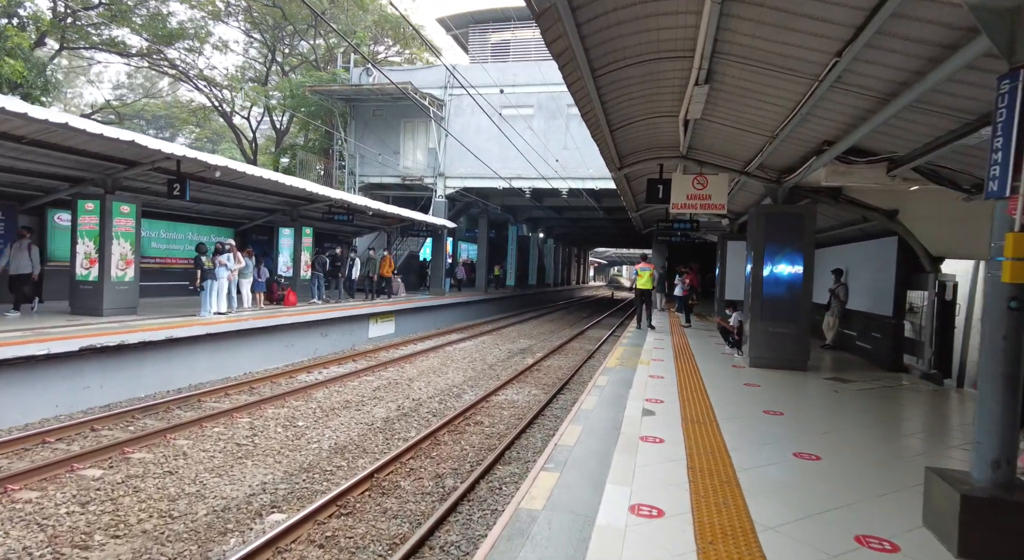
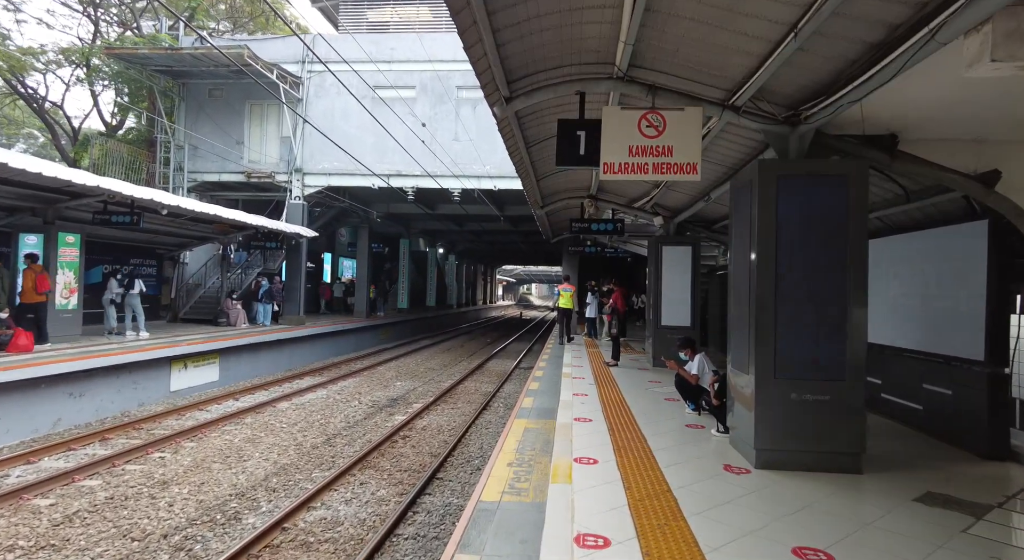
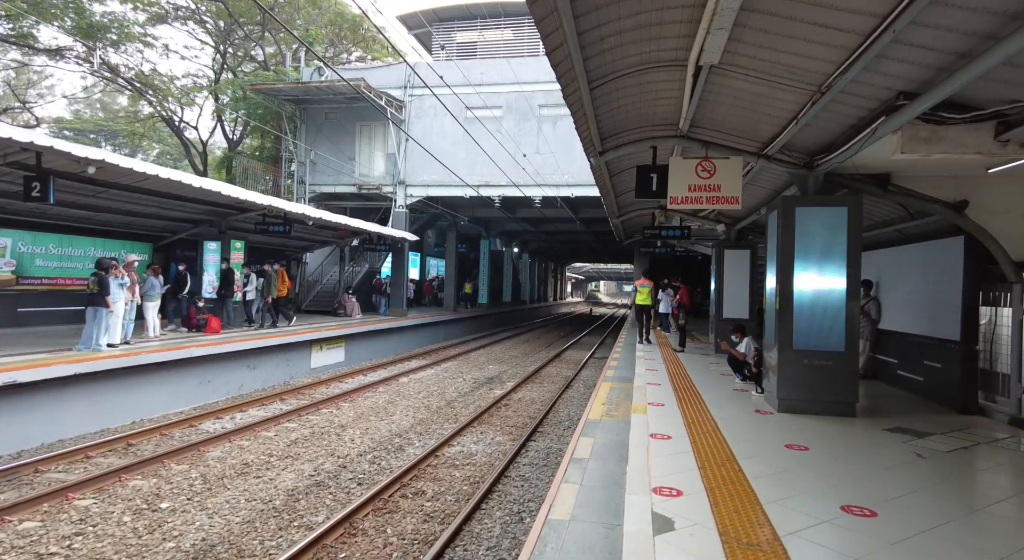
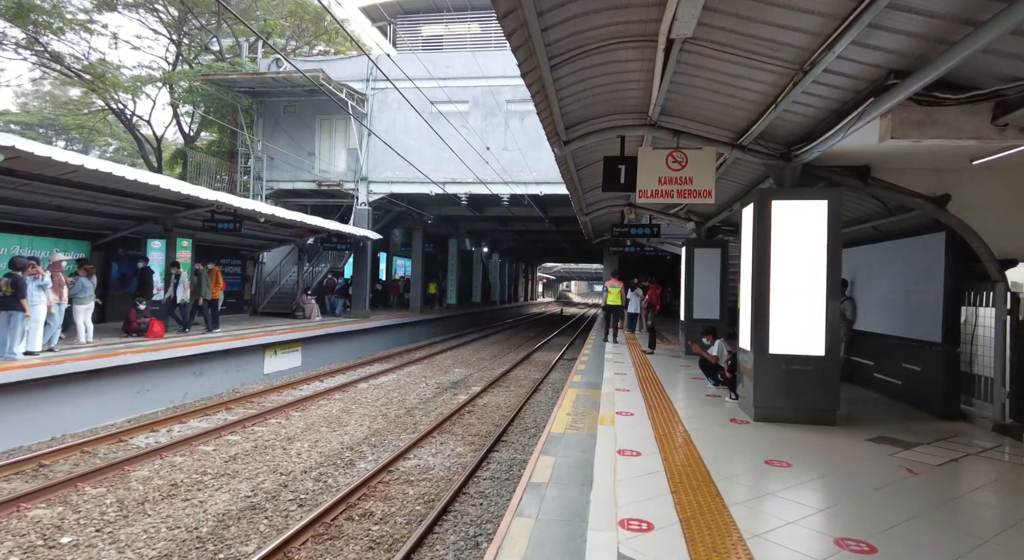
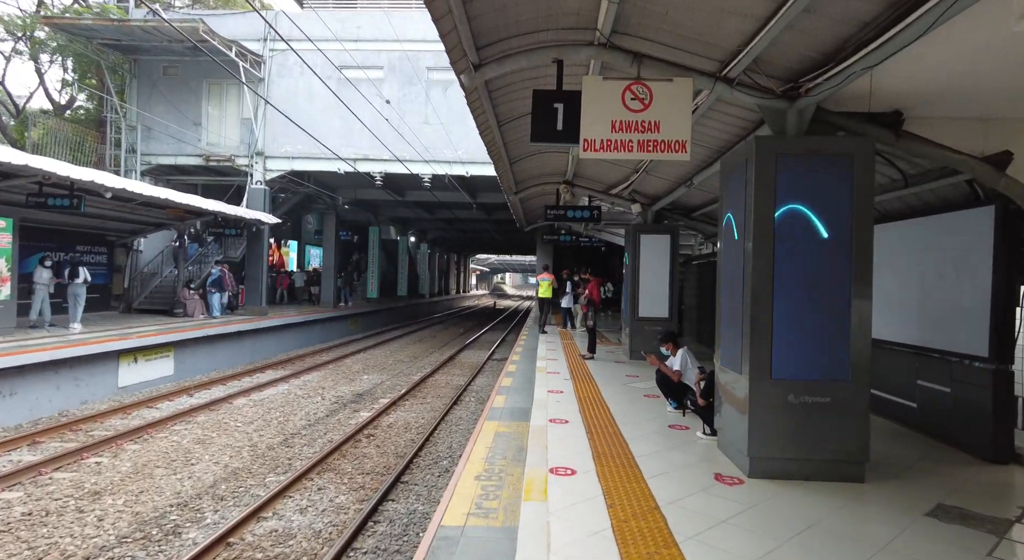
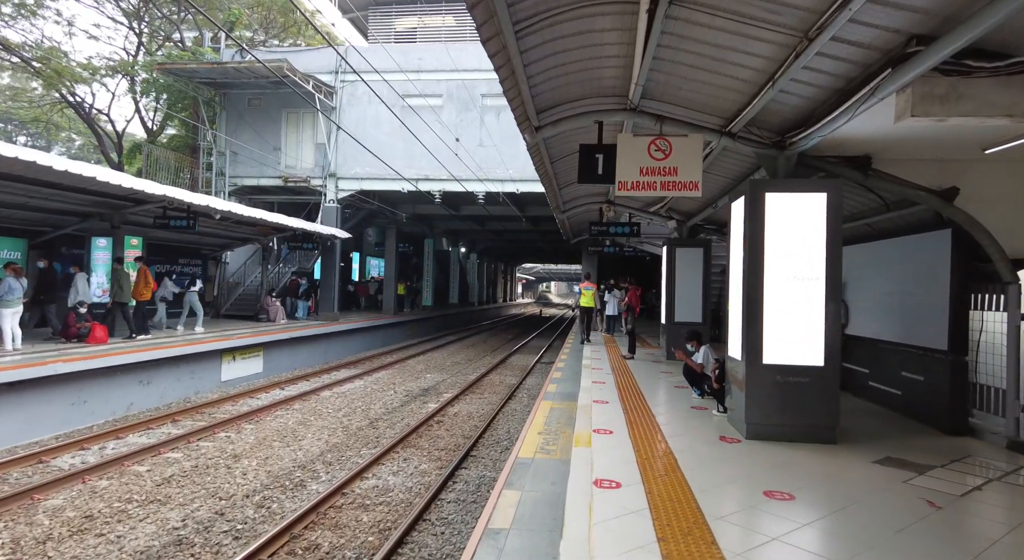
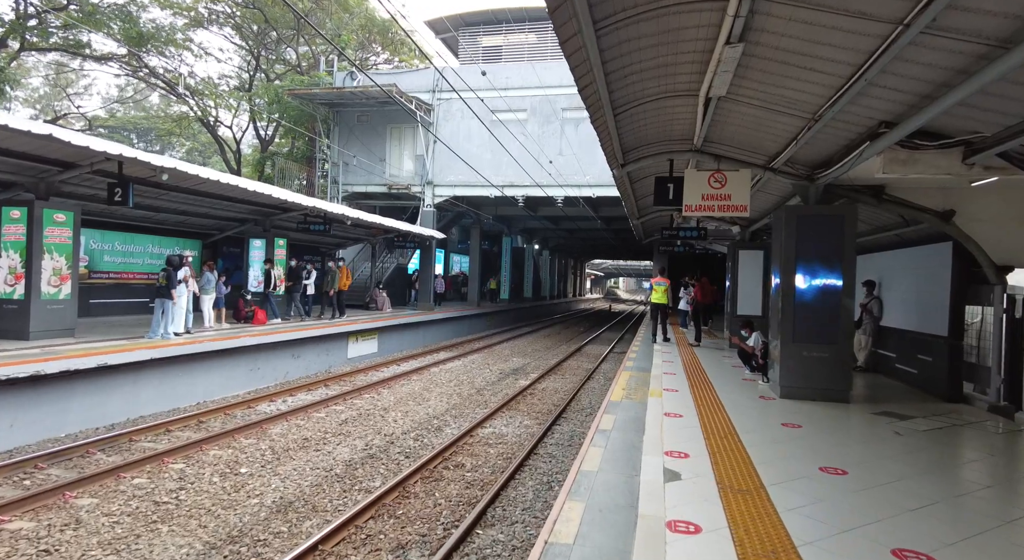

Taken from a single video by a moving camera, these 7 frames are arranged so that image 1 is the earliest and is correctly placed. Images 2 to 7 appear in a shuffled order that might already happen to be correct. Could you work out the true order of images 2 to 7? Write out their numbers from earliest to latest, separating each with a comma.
7, 3, 4, 6, 2, 5
